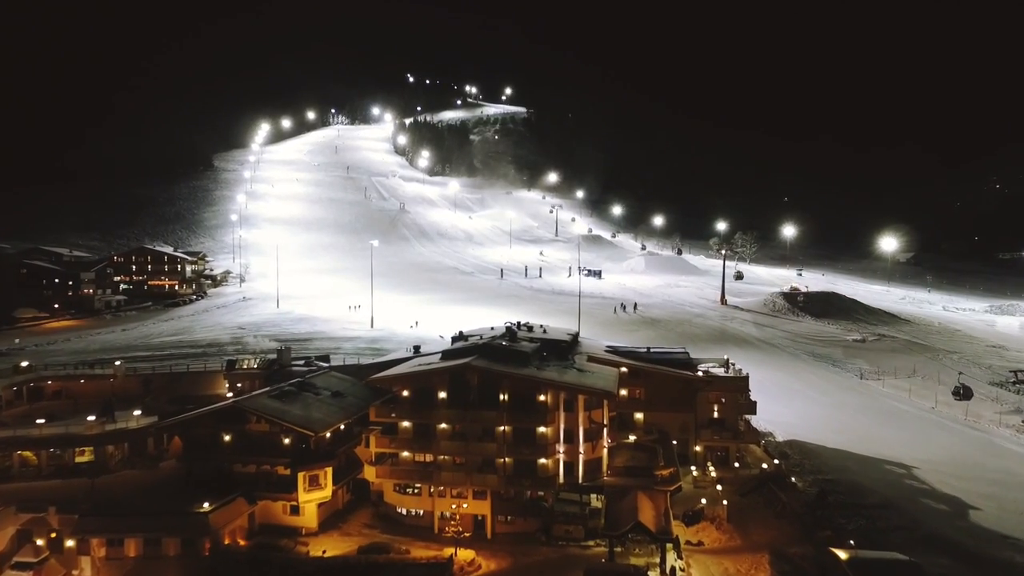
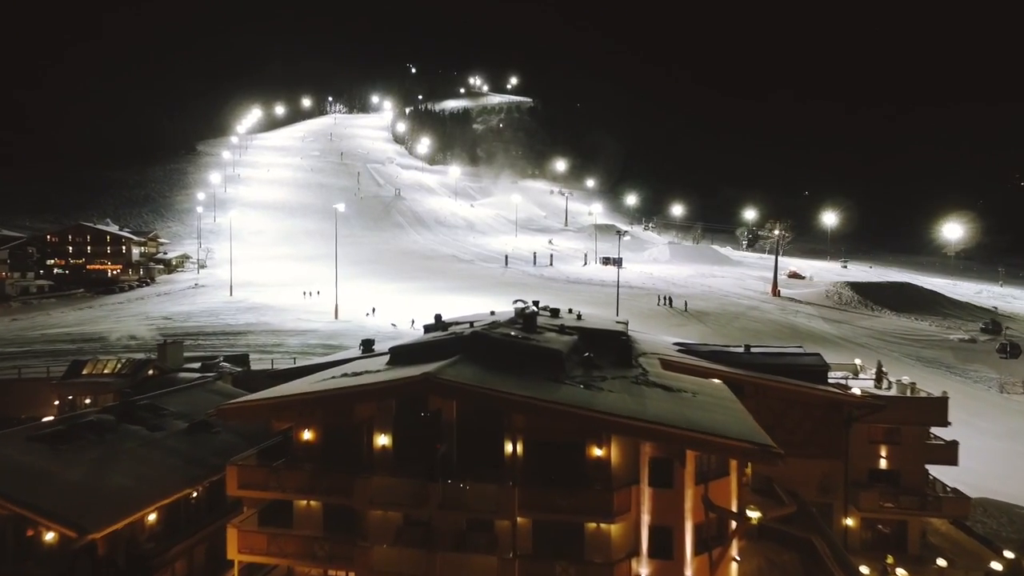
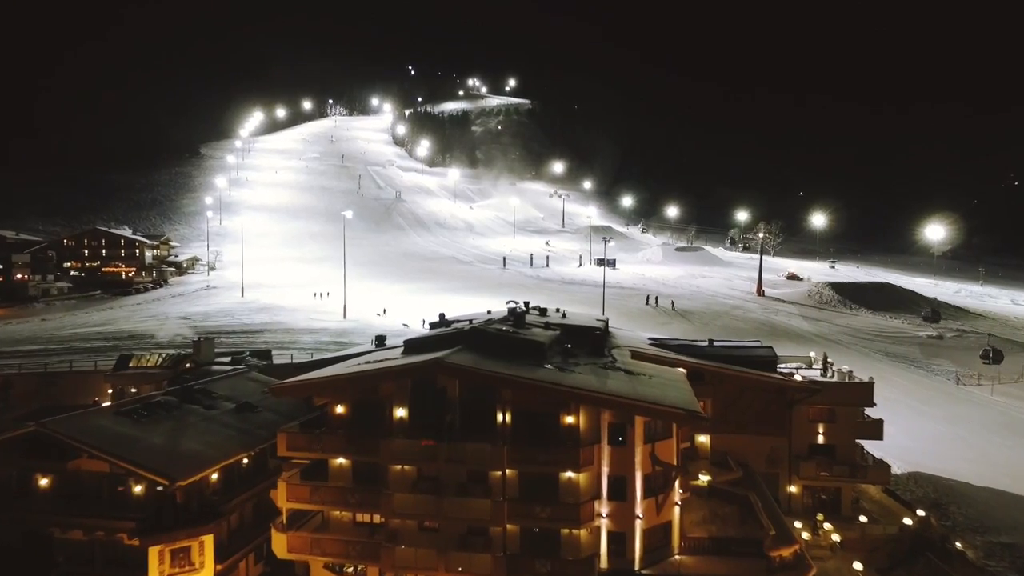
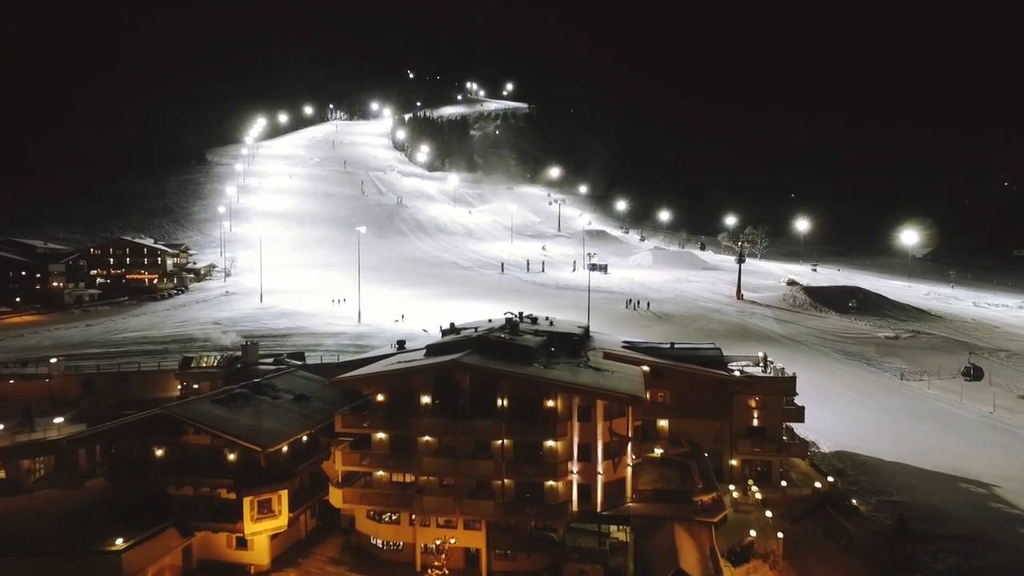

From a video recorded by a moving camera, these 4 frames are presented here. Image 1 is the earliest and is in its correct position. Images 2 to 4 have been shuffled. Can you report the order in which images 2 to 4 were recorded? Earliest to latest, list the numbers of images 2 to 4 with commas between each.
4, 3, 2
